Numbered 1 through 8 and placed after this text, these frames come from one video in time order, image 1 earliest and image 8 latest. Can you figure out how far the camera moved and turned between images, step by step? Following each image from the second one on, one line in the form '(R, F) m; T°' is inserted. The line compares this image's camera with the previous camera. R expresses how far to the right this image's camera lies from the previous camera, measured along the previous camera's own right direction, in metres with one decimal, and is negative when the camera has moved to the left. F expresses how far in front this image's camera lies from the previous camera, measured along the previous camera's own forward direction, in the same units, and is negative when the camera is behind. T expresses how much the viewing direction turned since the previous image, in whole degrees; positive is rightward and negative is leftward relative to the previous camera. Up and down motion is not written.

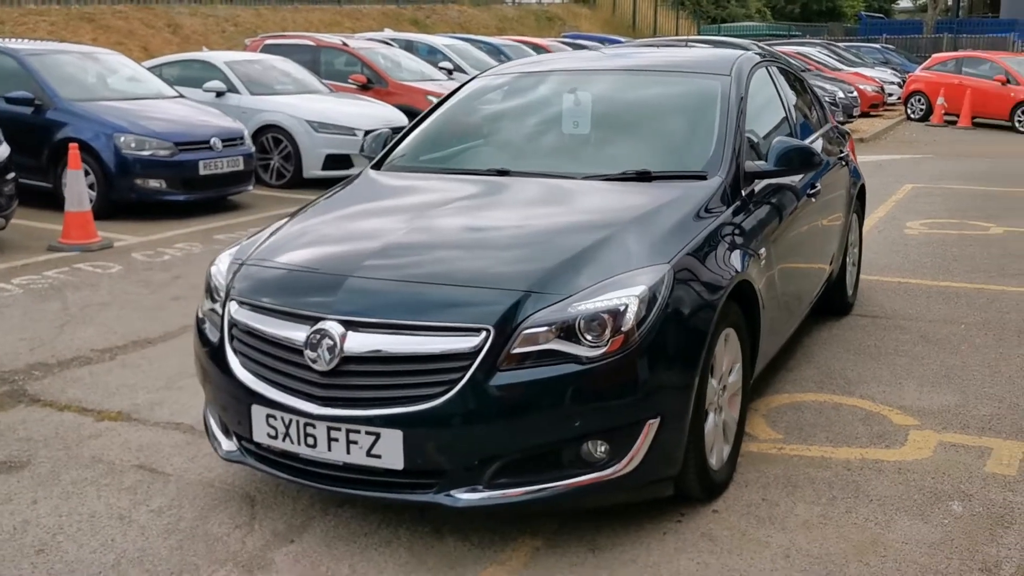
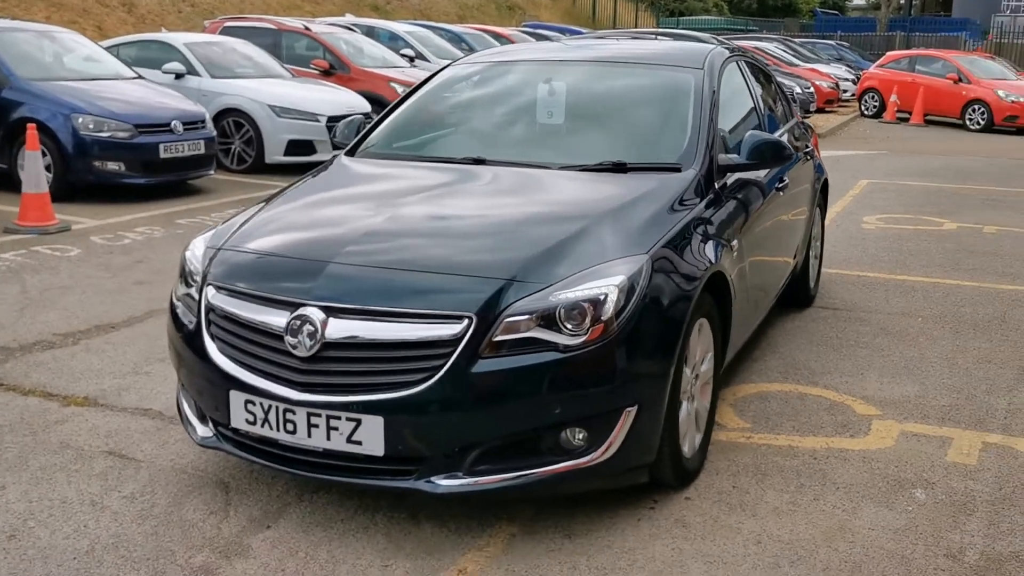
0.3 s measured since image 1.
(-0.1, 0.0) m; +3°
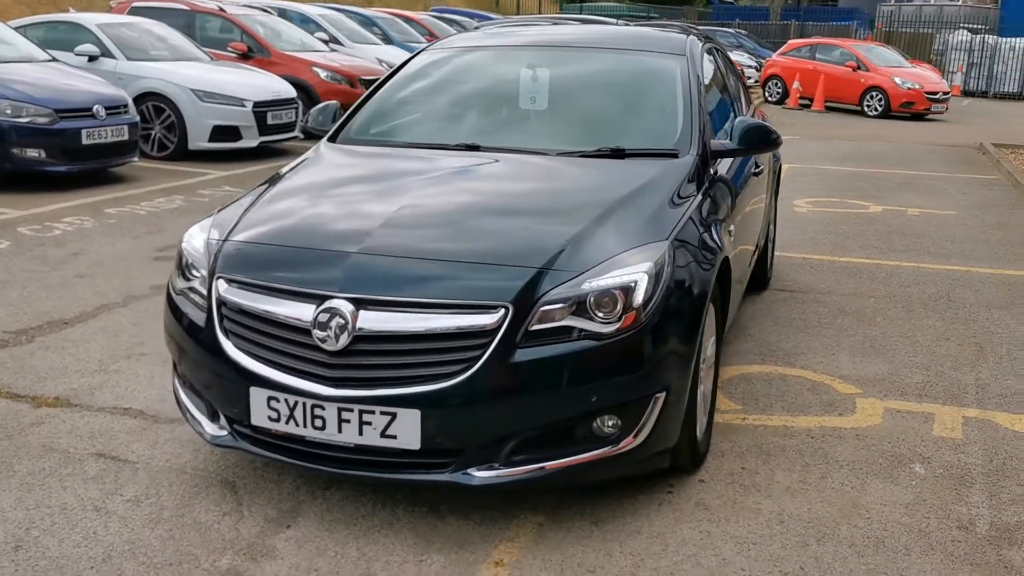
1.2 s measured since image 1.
(-0.4, +0.1) m; +6°
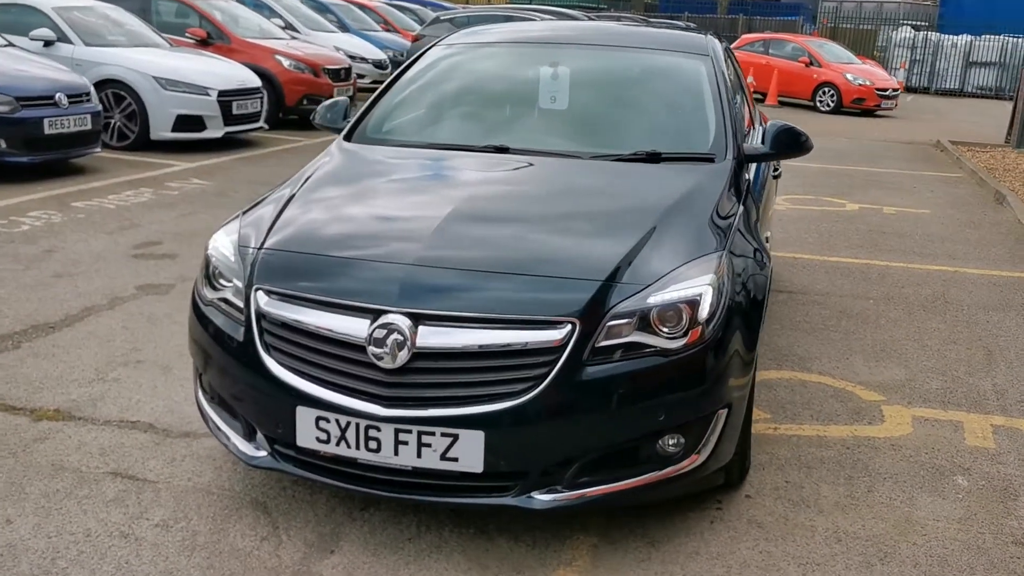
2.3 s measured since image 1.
(-0.3, +0.1) m; +3°
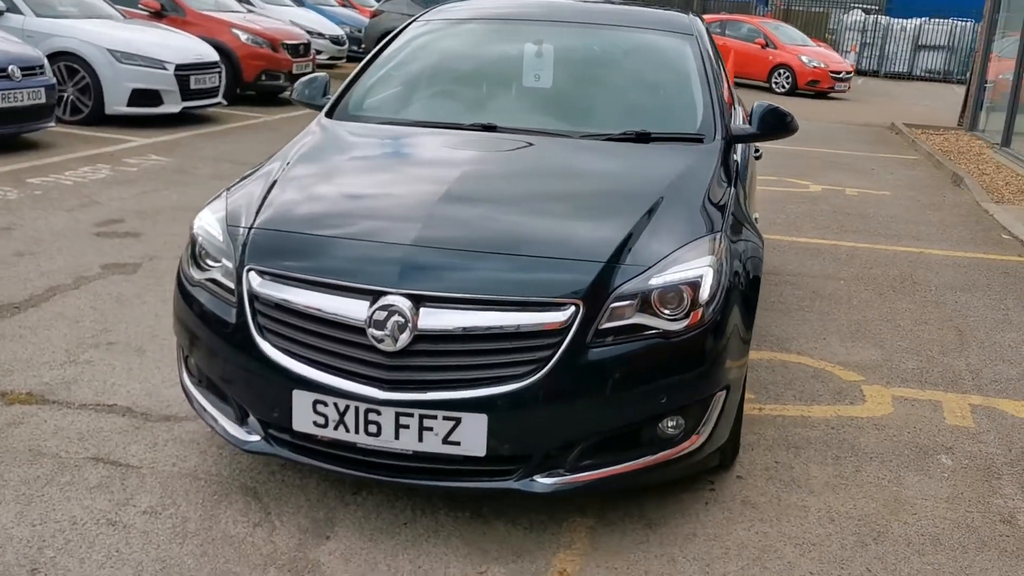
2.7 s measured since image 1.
(-0.1, 0.0) m; +3°
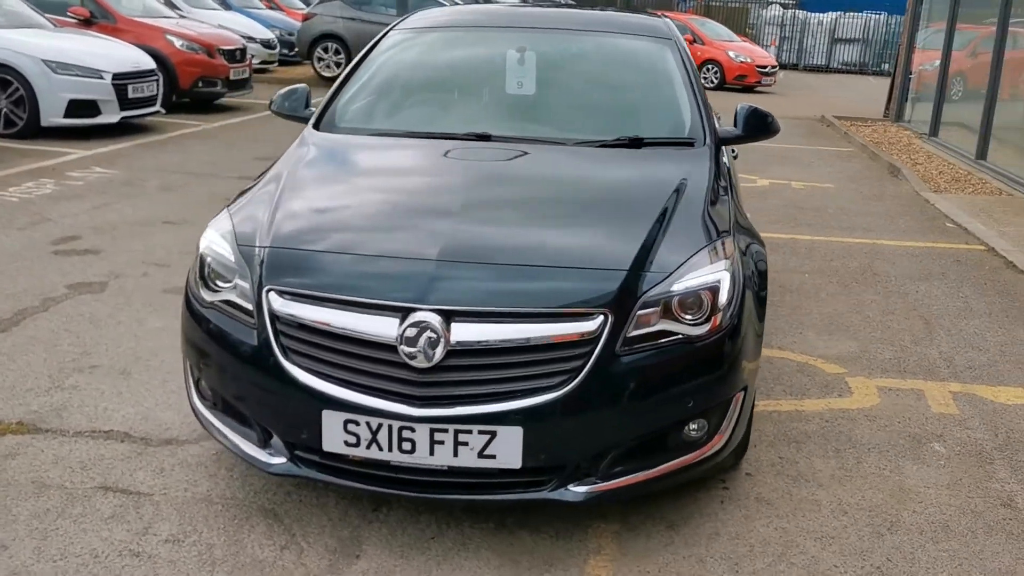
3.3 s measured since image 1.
(-0.3, 0.0) m; +4°
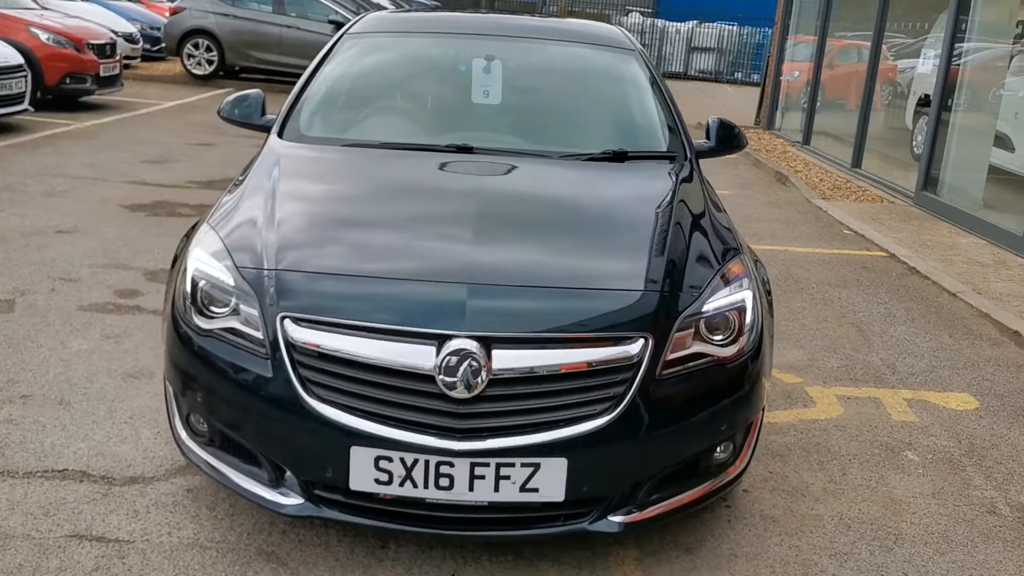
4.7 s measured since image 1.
(-0.4, +0.2) m; +8°
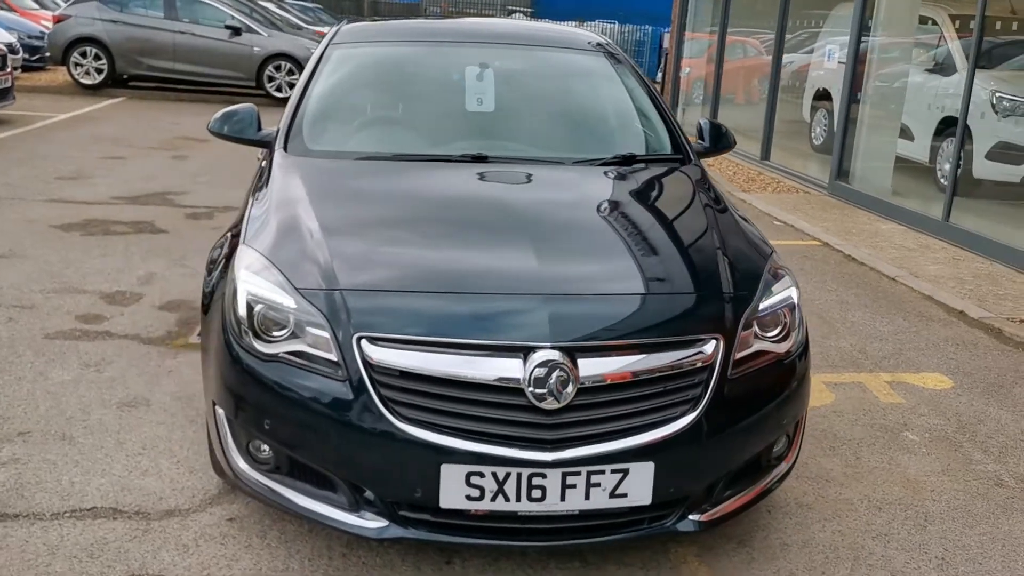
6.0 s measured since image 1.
(-0.5, 0.0) m; +7°
